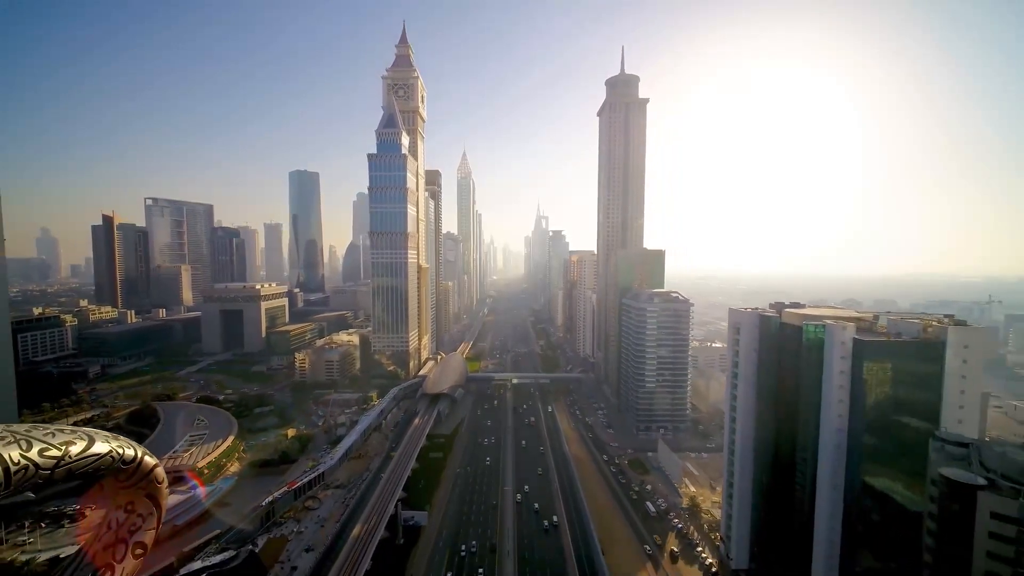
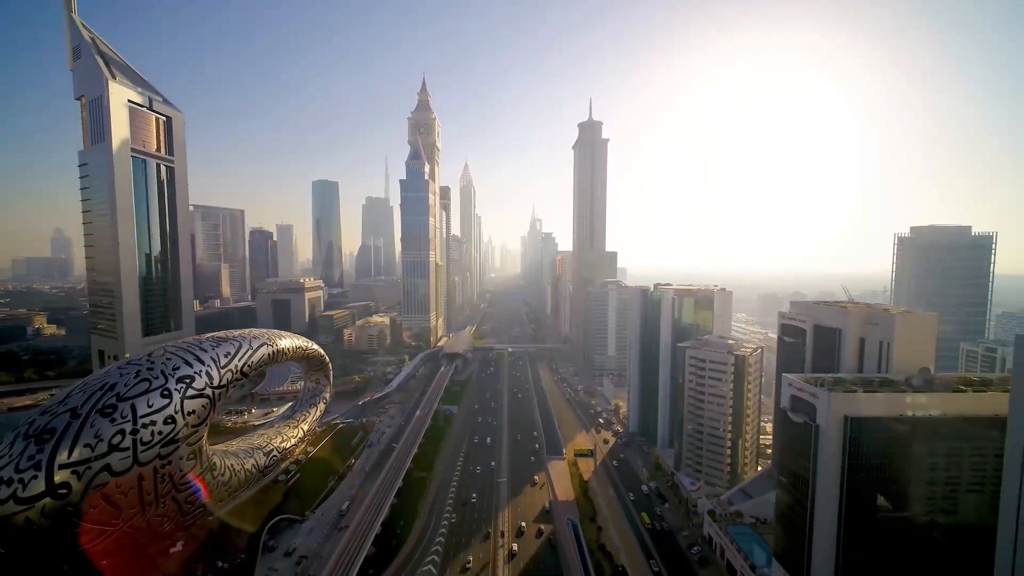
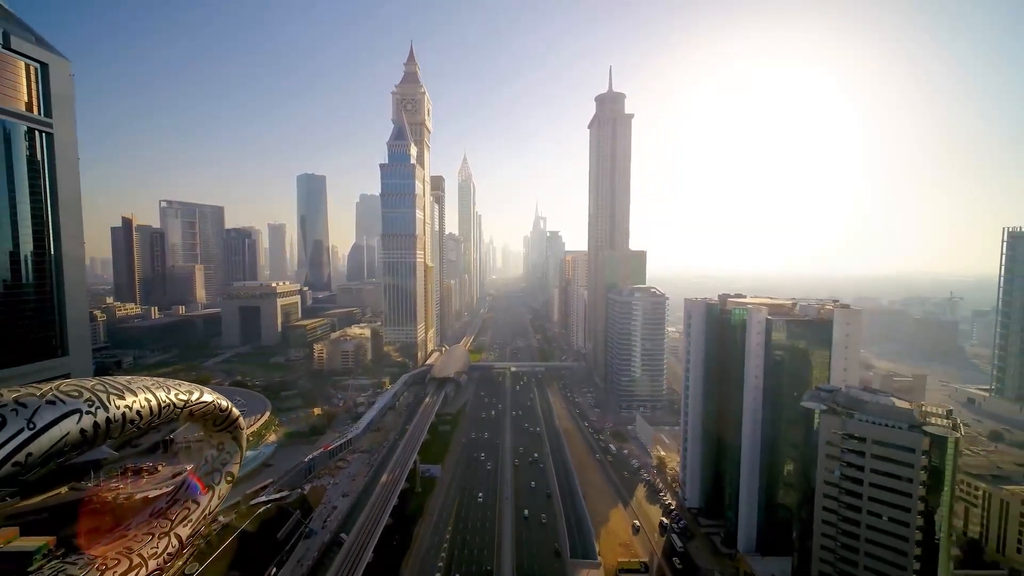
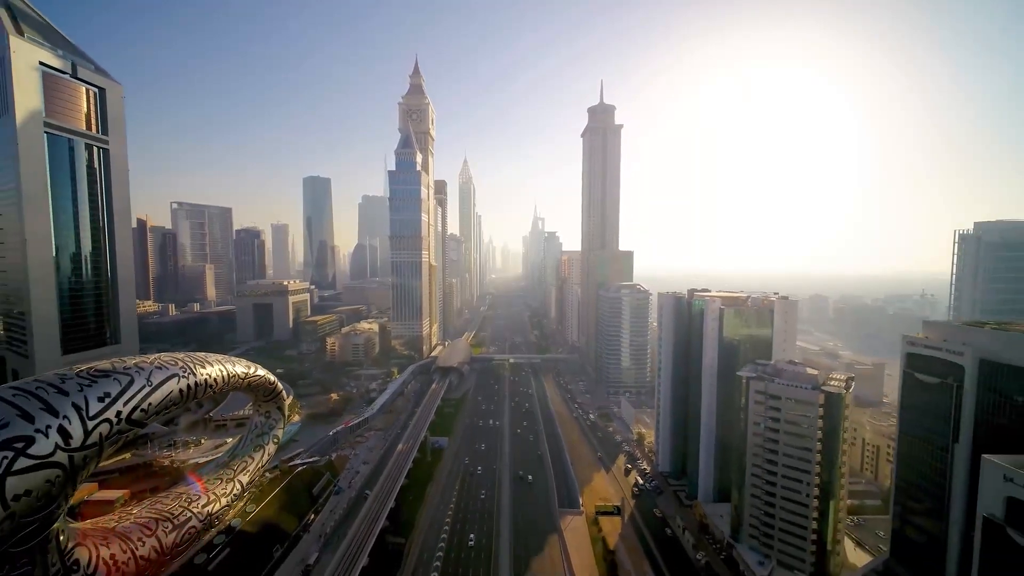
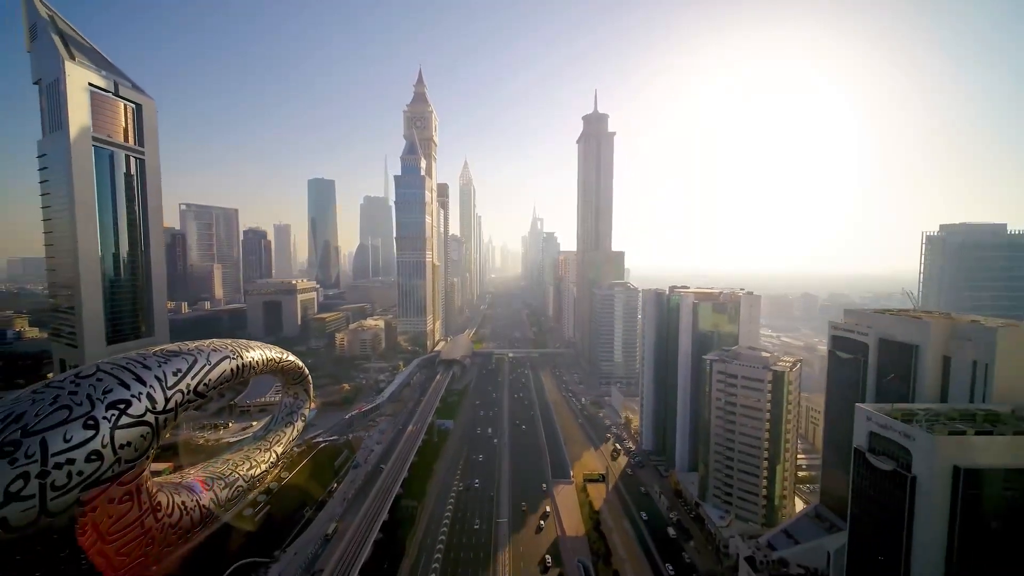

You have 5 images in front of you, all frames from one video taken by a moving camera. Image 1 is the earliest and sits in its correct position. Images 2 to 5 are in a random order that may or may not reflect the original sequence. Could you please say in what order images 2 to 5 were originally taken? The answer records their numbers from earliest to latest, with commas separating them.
3, 4, 5, 2
